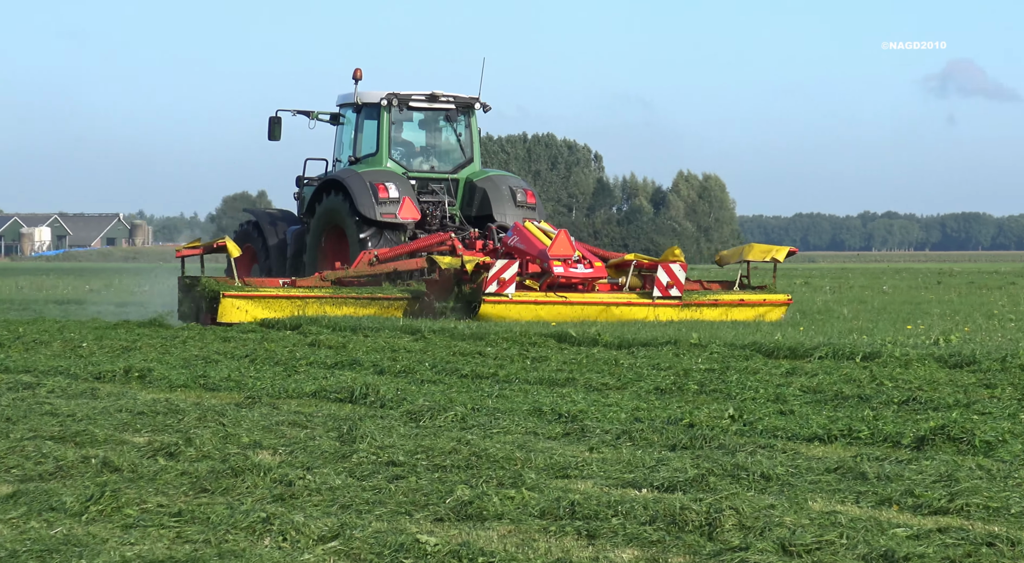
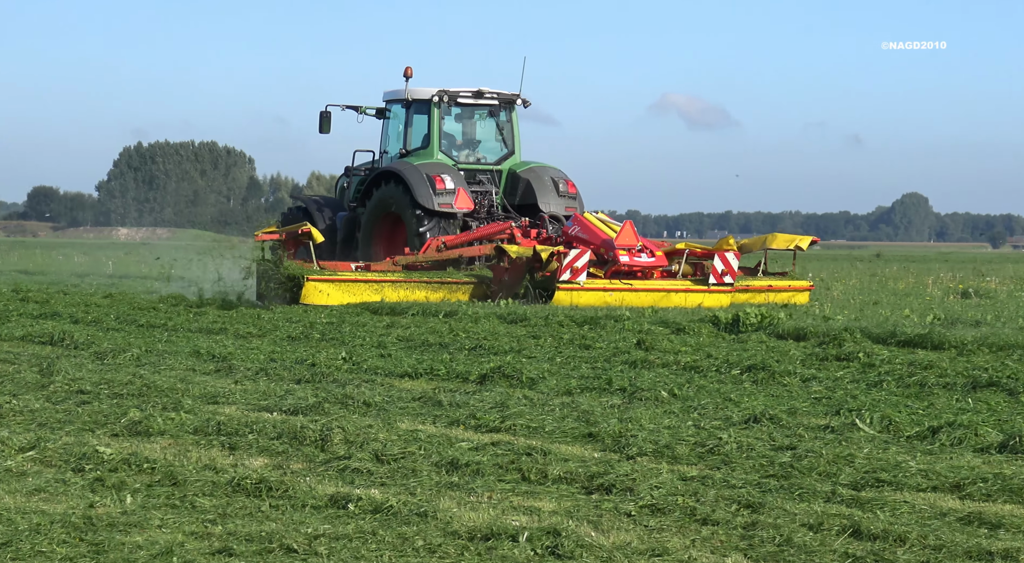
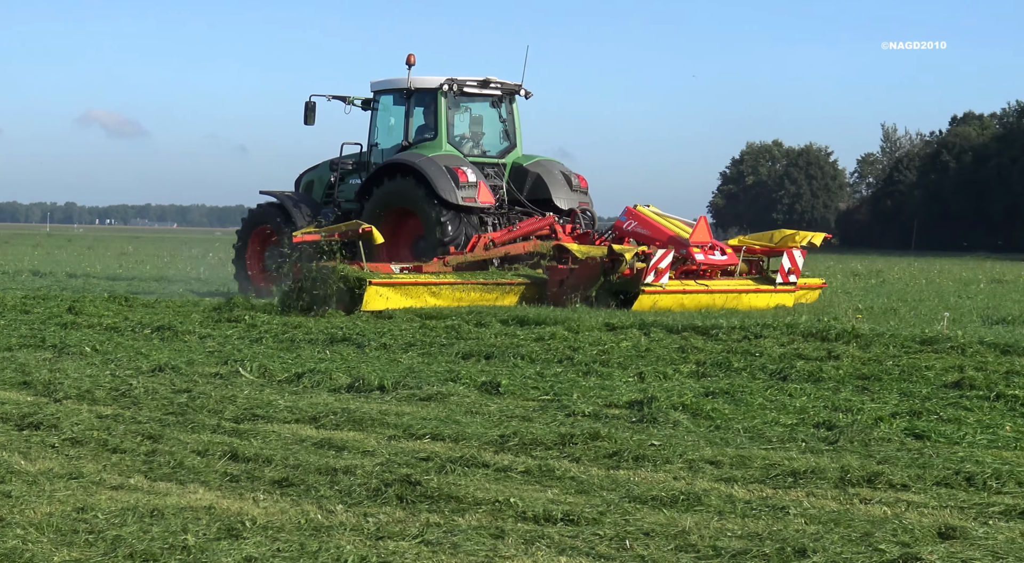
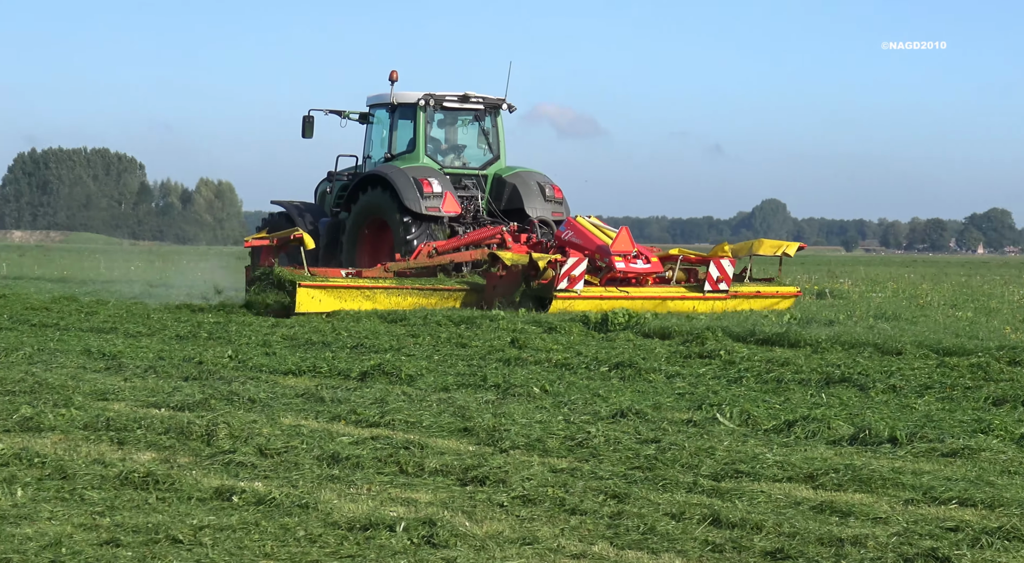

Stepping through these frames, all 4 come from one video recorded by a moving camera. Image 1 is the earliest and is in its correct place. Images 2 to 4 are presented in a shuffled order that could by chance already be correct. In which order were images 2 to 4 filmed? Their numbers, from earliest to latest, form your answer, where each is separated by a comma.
2, 4, 3
